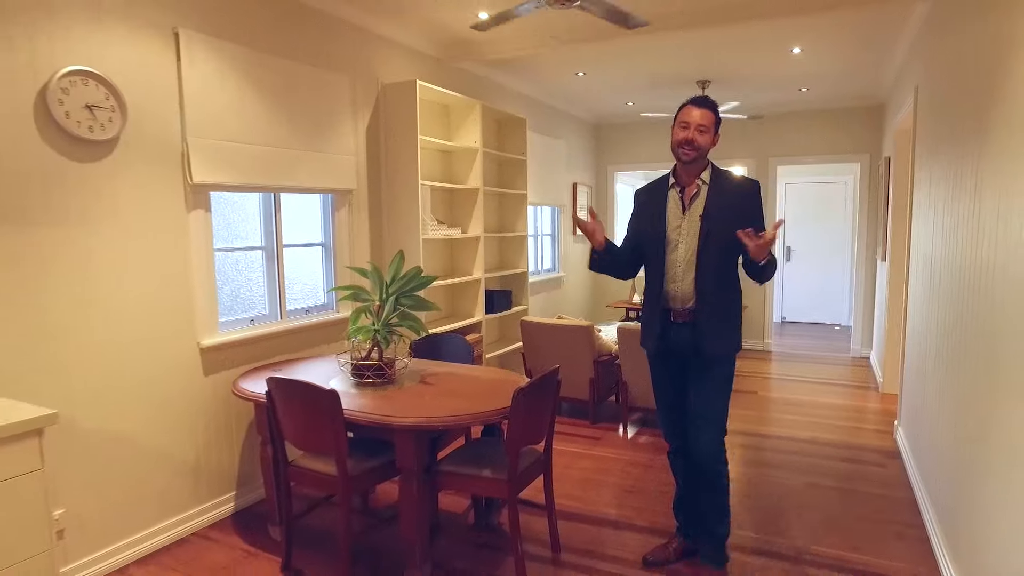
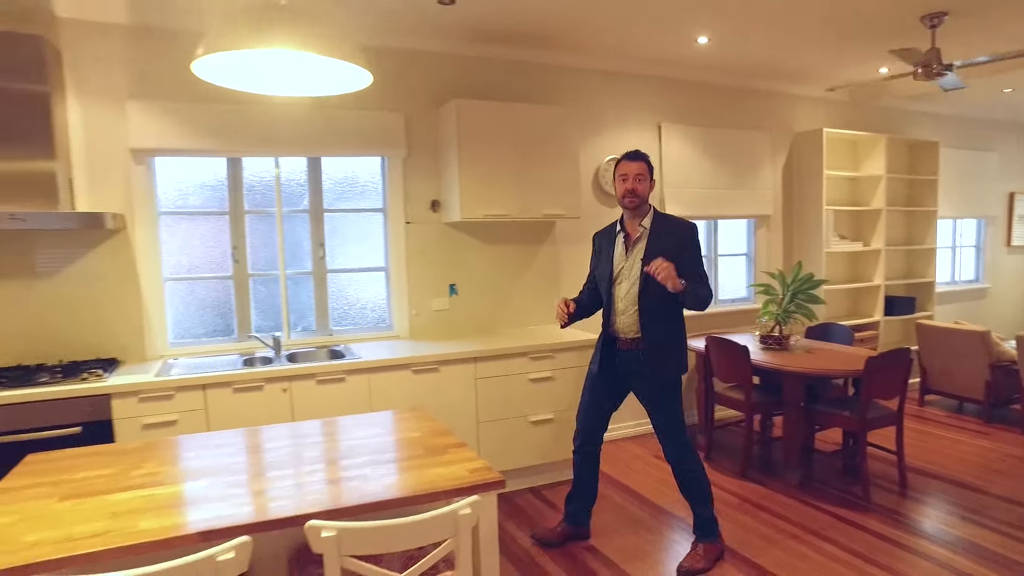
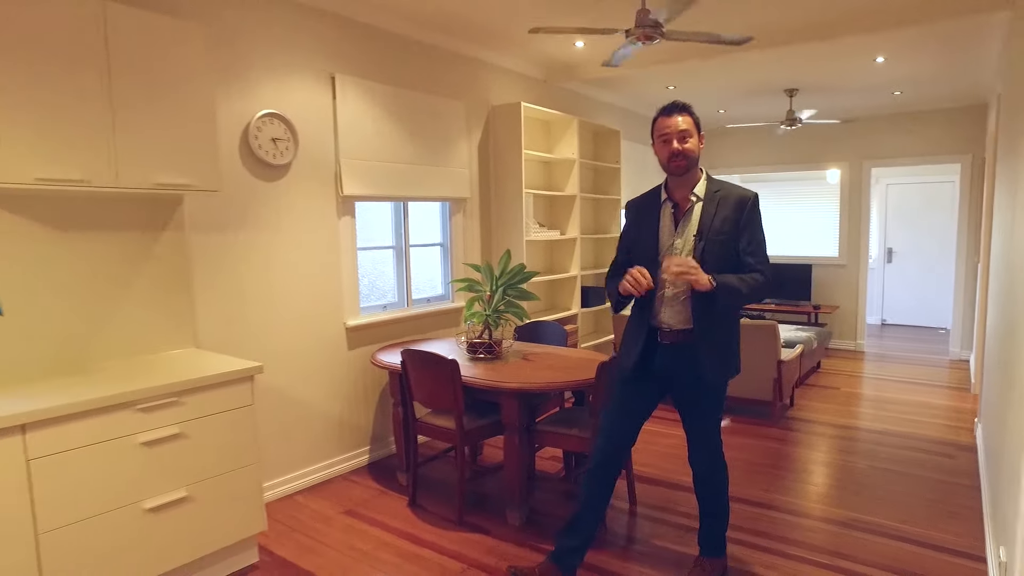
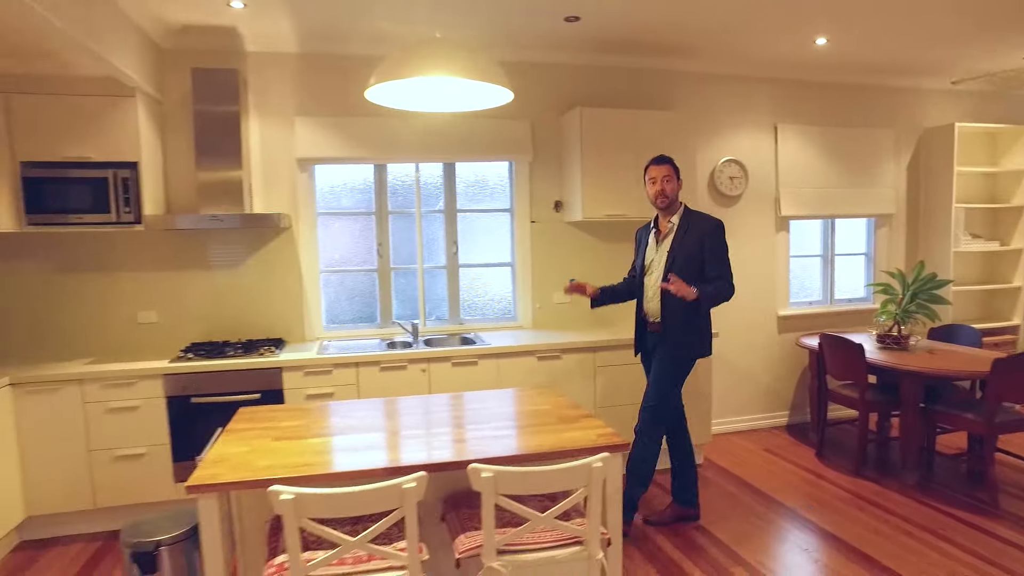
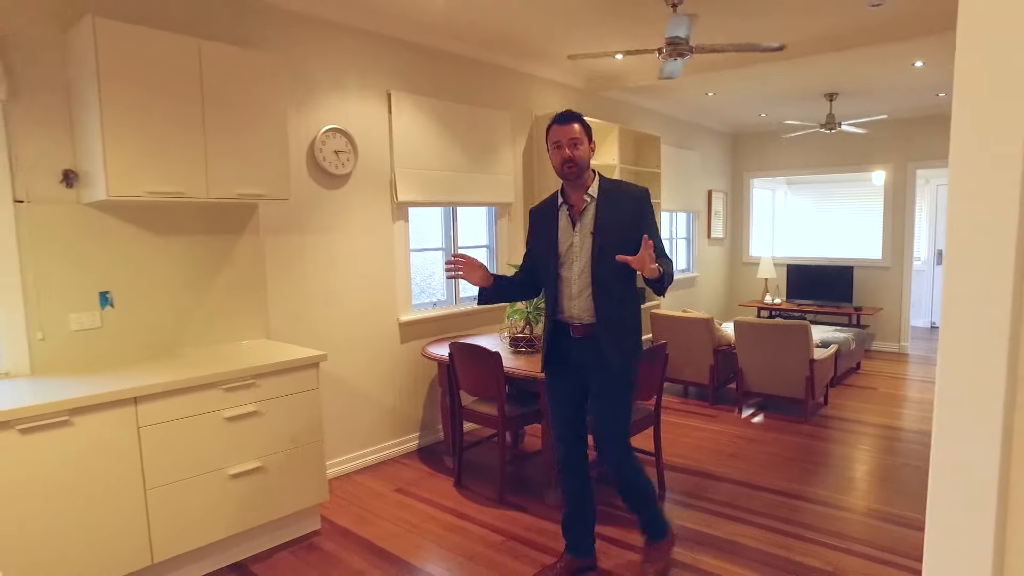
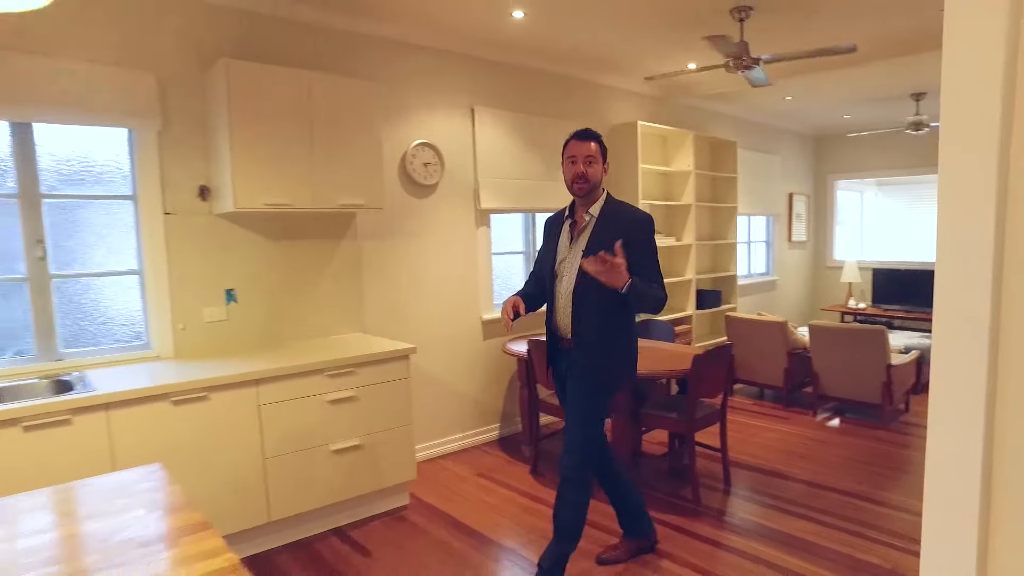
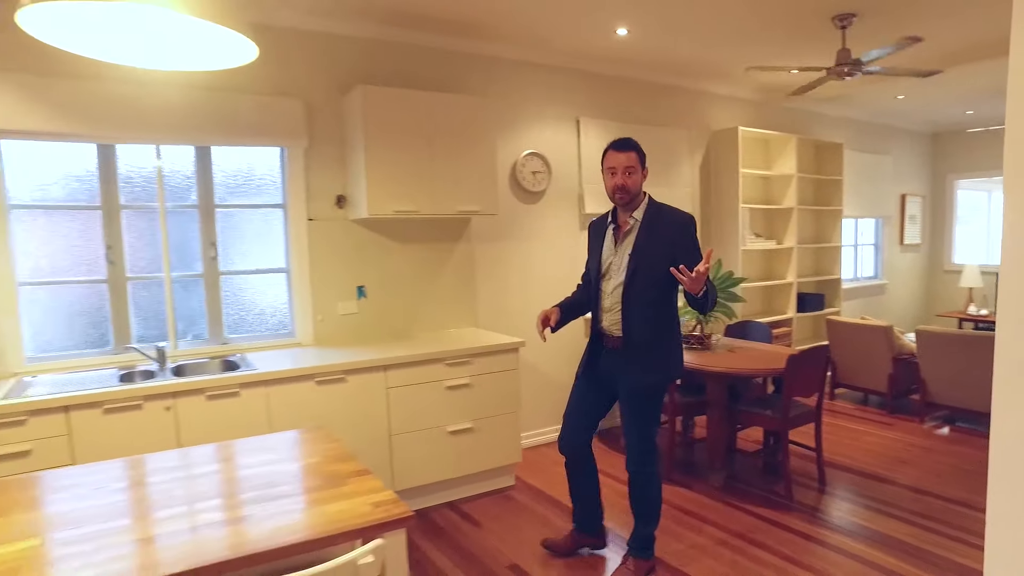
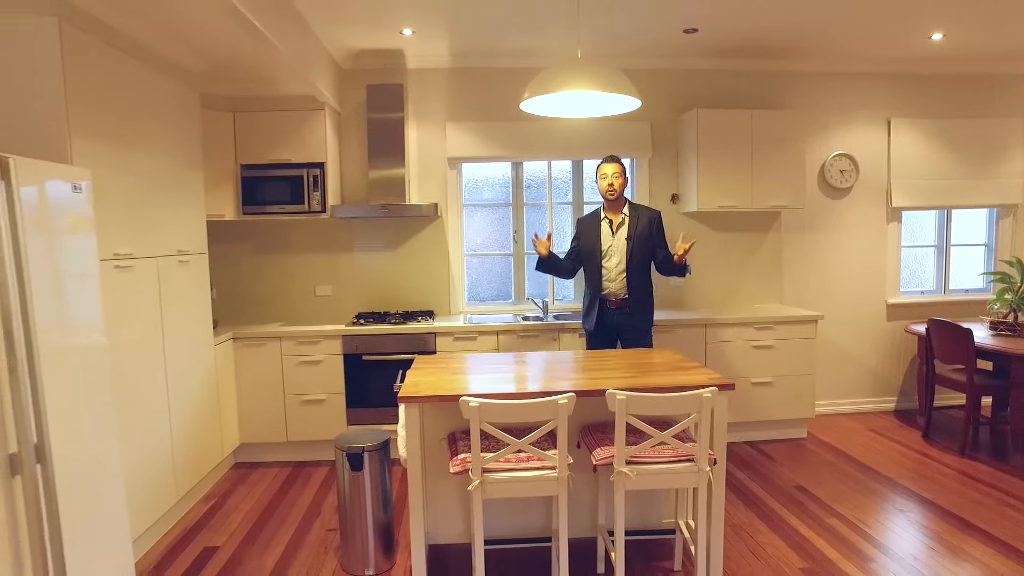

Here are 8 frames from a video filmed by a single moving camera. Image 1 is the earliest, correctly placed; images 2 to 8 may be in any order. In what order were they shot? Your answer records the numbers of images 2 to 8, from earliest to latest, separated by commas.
3, 5, 6, 7, 2, 4, 8
